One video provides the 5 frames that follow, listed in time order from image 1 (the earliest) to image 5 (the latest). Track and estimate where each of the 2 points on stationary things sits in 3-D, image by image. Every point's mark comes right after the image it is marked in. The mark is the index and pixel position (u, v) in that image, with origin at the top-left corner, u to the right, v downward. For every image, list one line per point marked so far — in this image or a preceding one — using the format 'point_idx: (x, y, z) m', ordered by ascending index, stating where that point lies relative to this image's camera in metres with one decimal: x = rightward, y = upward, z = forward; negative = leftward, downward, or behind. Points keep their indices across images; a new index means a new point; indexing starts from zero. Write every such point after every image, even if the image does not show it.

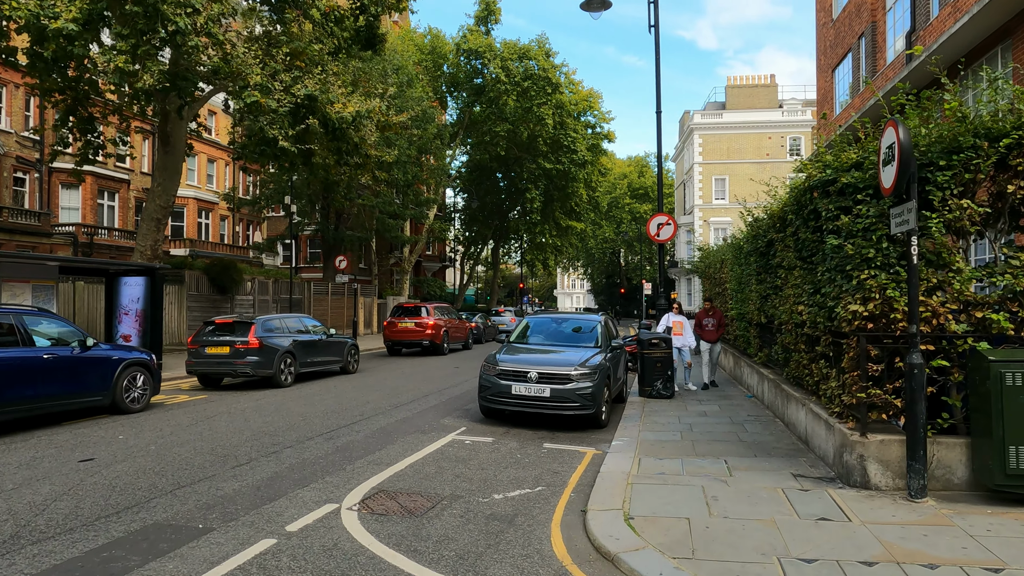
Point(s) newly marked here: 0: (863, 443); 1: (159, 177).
0: (+2.9, -1.3, +5.3) m
1: (-9.9, +3.1, +18.1) m
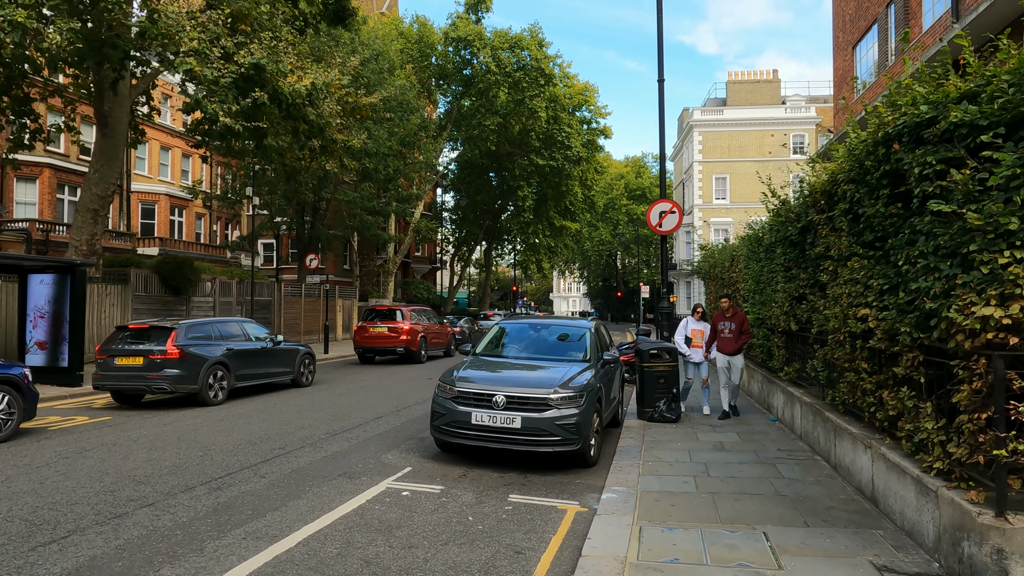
0: (+2.5, -1.2, +3.3) m
1: (-10.4, +3.1, +16.0) m
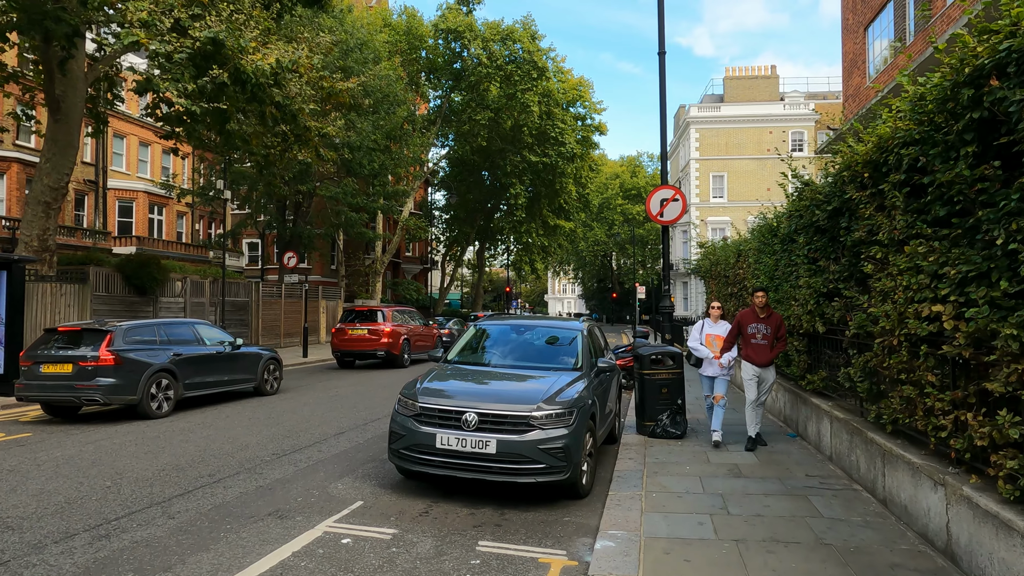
0: (+2.3, -1.2, +2.1) m
1: (-10.7, +3.1, +14.8) m
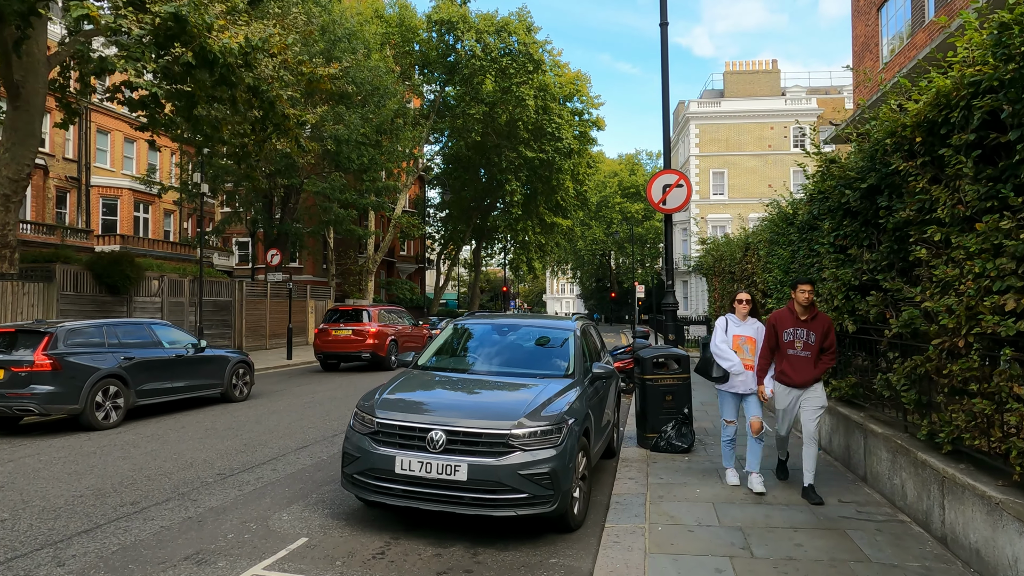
0: (+2.2, -1.1, +1.2) m
1: (-10.9, +3.2, +13.8) m
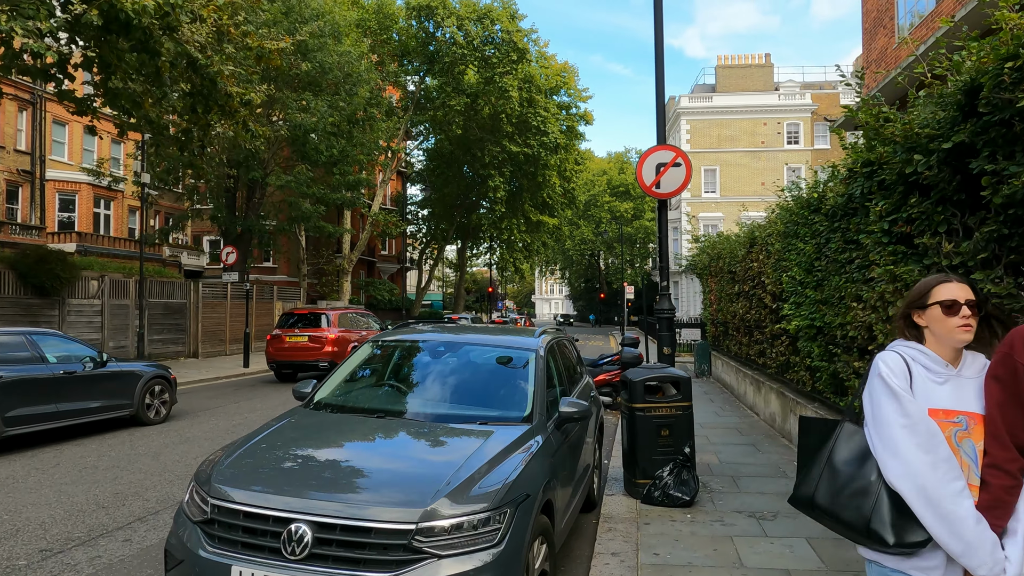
0: (+1.8, -1.1, -0.5) m
1: (-11.4, +3.1, +12.0) m
